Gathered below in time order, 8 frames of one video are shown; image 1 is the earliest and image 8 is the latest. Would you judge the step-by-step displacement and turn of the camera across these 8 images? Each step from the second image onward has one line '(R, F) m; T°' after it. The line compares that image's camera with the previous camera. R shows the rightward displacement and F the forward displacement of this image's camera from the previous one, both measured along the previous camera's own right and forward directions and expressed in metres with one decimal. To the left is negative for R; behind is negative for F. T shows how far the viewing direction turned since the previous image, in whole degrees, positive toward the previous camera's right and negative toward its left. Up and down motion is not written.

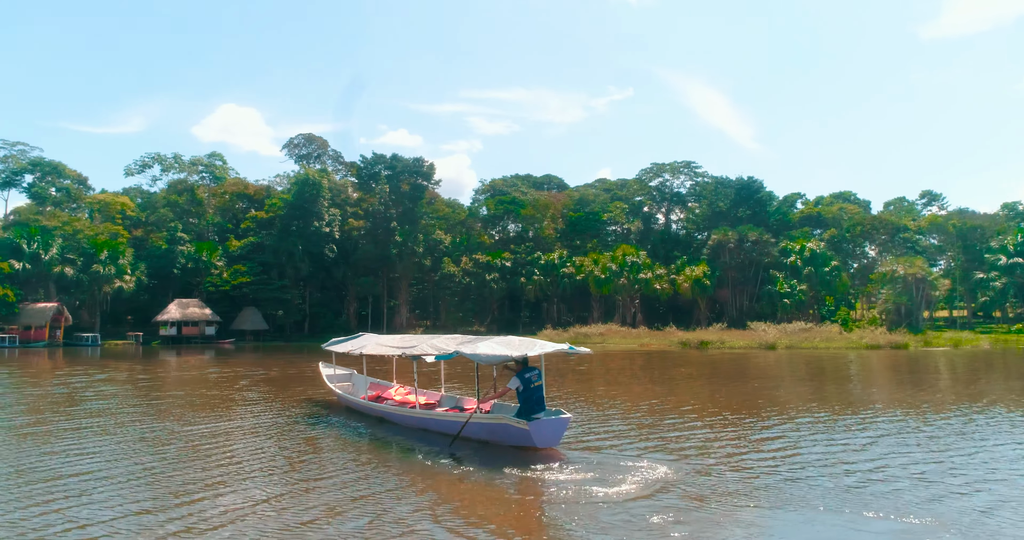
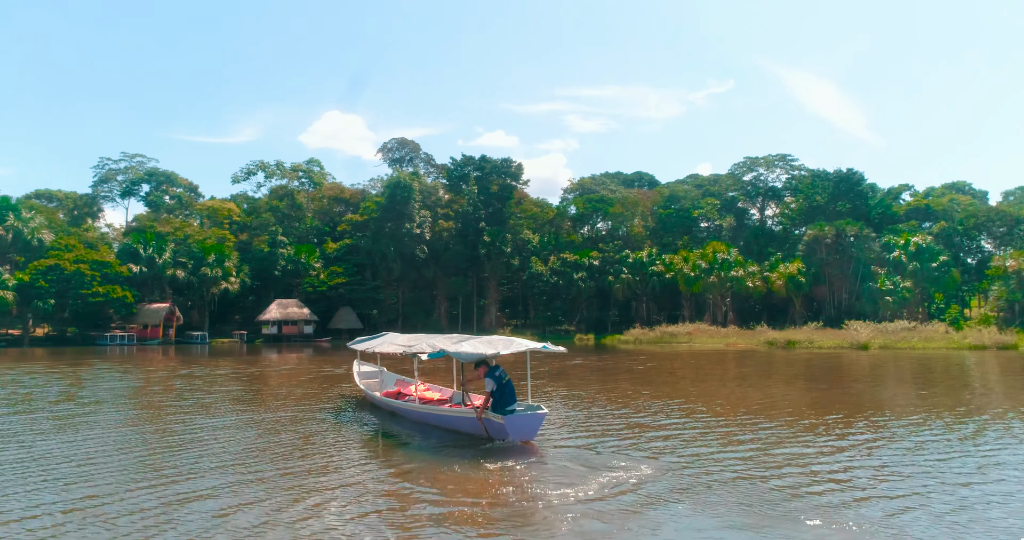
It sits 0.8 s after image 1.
(+0.7, 0.0) m; -7°
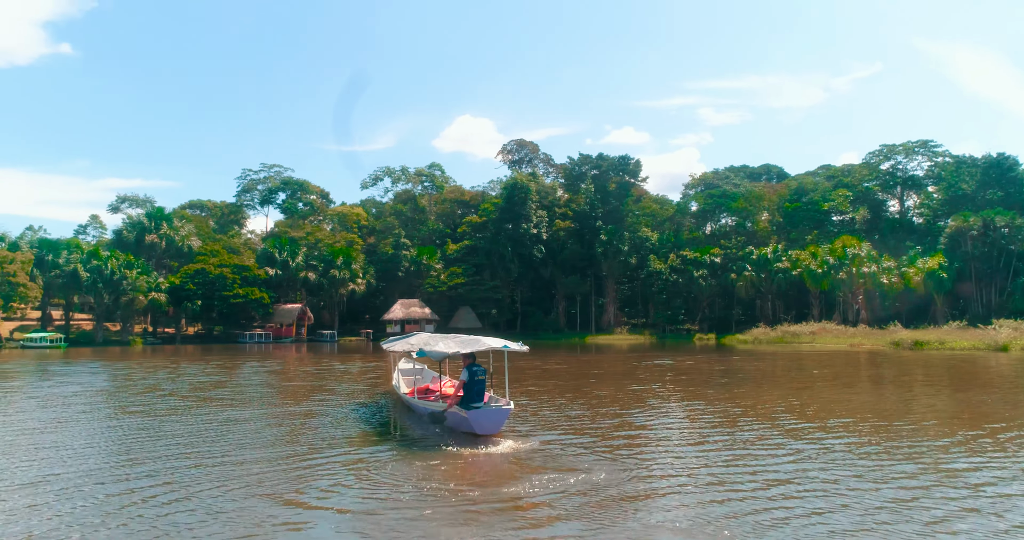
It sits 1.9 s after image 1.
(+1.0, 0.0) m; -10°
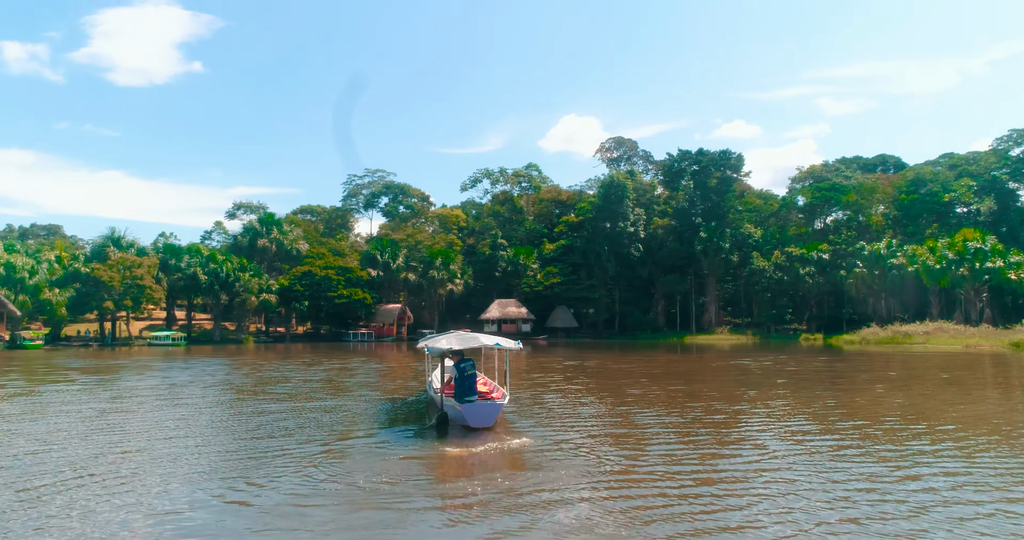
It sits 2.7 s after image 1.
(+0.7, 0.0) m; -8°
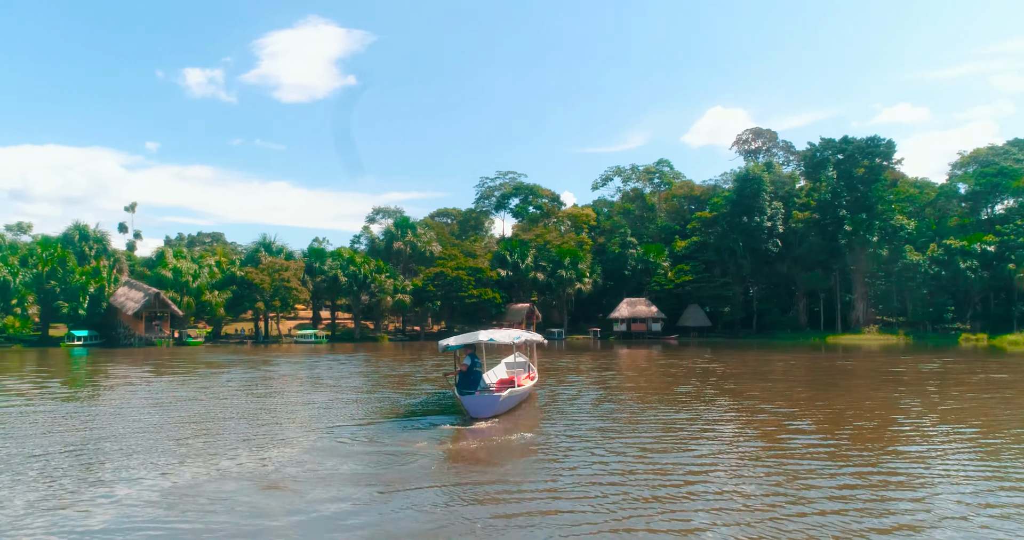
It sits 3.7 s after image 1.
(+1.0, 0.0) m; -11°
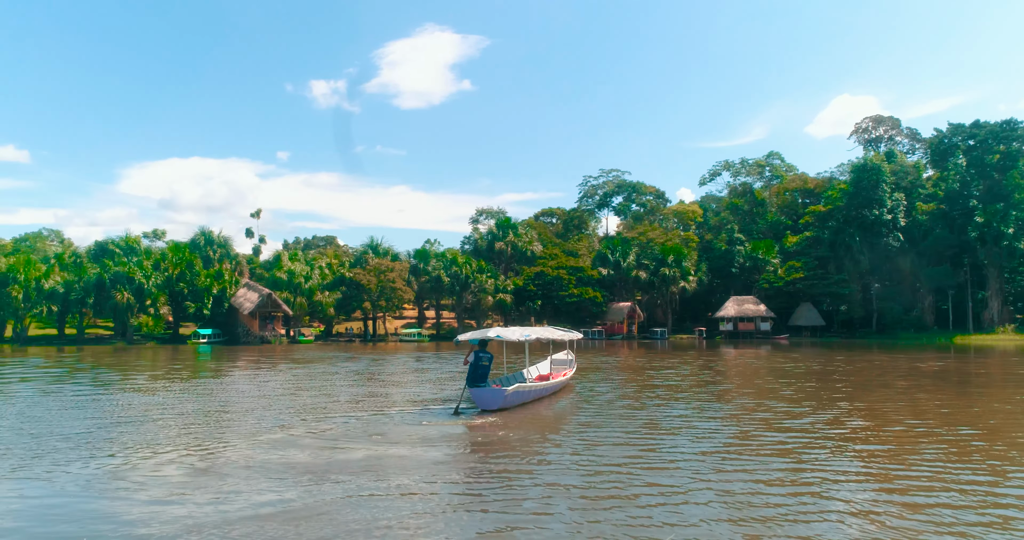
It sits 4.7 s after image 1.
(+0.9, 0.0) m; -9°
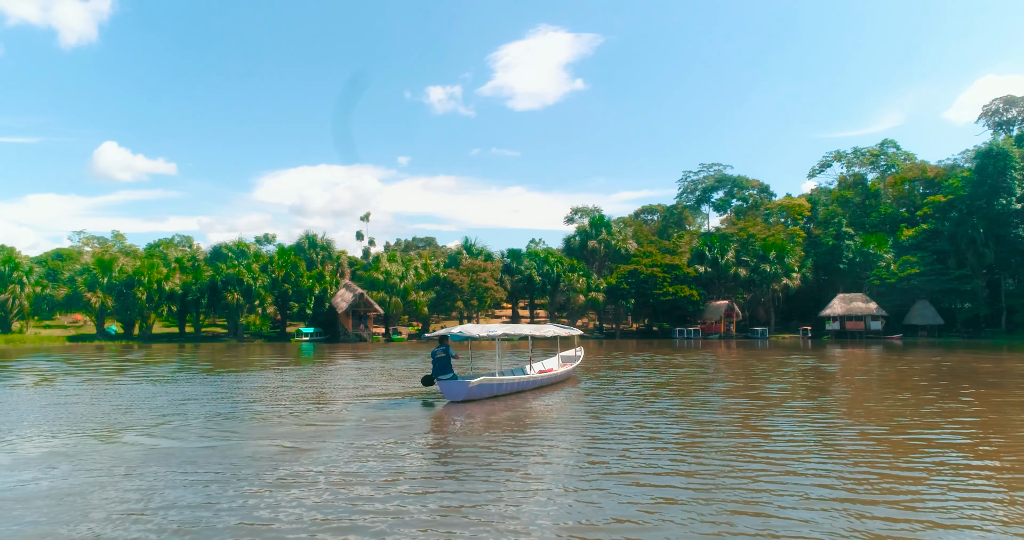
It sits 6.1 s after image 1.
(+1.4, +0.1) m; -9°
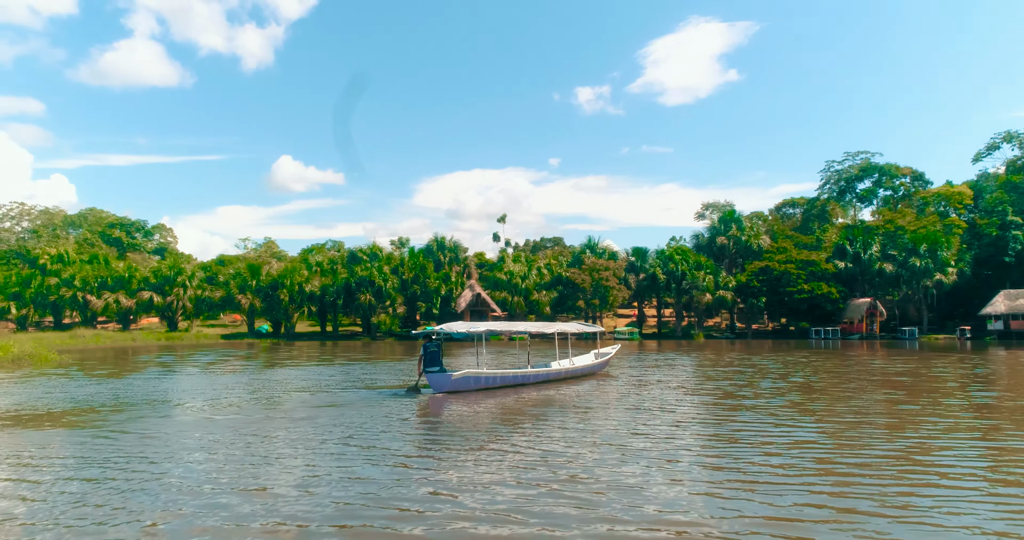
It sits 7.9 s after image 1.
(+1.6, +0.1) m; -11°
